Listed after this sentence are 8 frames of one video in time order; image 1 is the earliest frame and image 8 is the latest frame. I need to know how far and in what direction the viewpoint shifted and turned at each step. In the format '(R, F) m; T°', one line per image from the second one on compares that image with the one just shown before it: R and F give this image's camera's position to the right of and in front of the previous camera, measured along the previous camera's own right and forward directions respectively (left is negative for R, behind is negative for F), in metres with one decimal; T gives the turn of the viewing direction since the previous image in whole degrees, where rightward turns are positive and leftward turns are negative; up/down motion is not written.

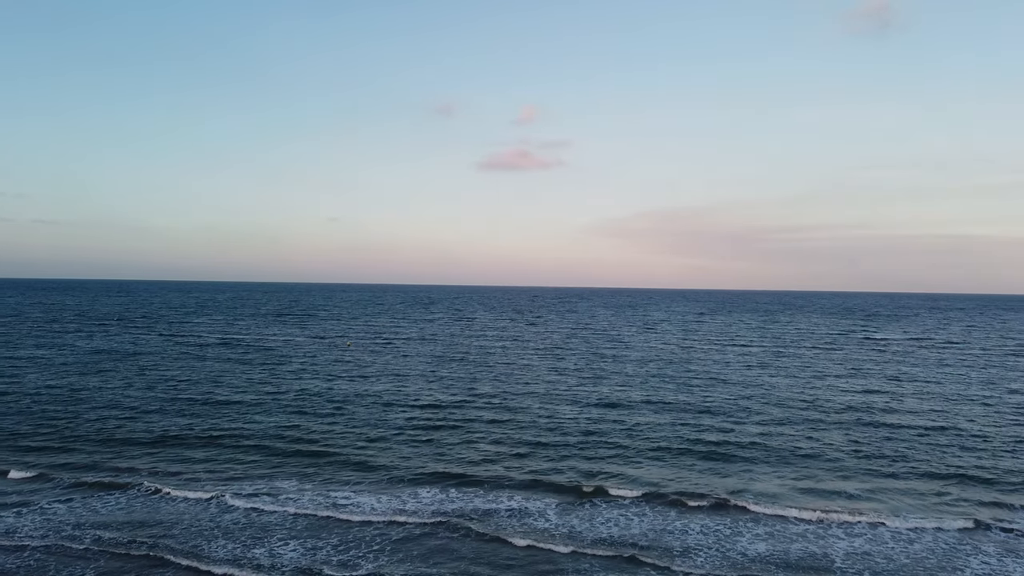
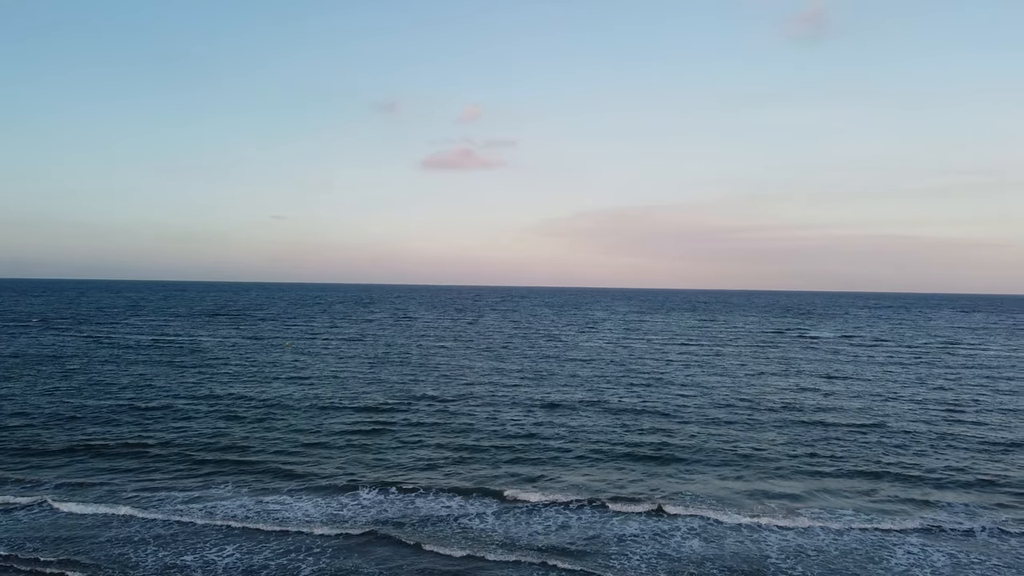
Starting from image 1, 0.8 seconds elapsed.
(0.0, +0.1) m; +4°
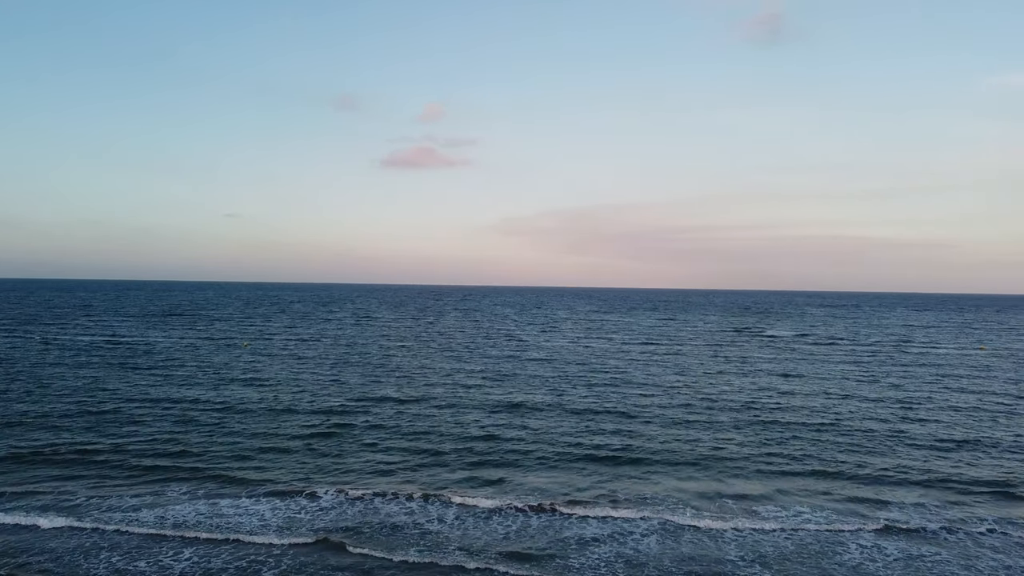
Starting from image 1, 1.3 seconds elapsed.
(0.0, 0.0) m; +3°
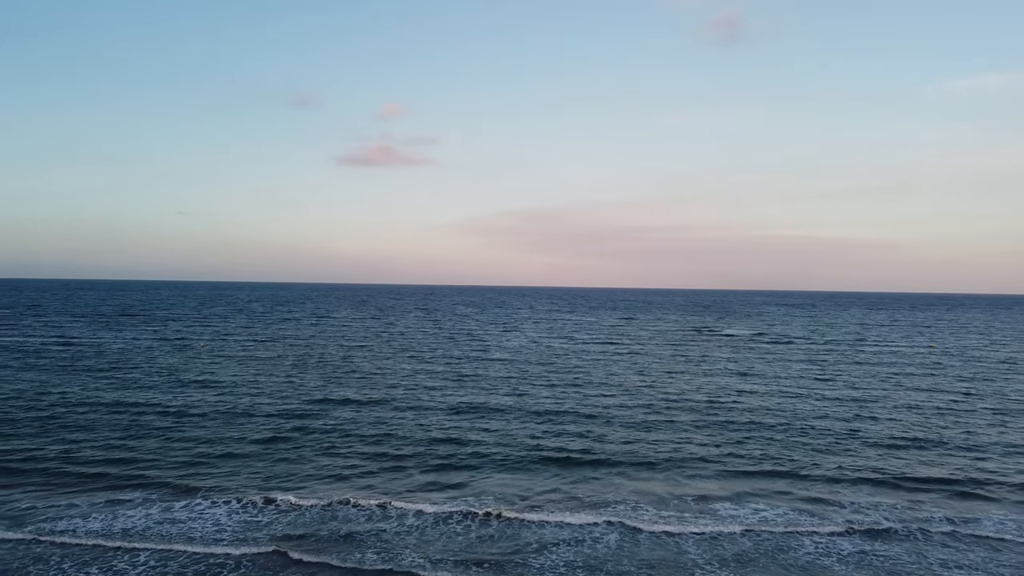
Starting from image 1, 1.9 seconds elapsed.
(0.0, 0.0) m; +3°
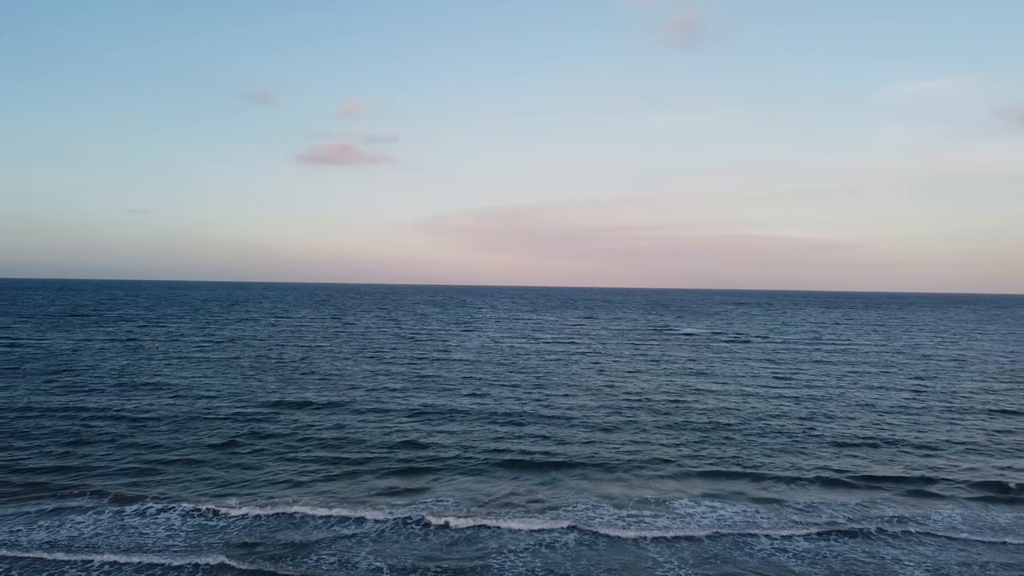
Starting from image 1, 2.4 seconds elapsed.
(0.0, 0.0) m; +3°
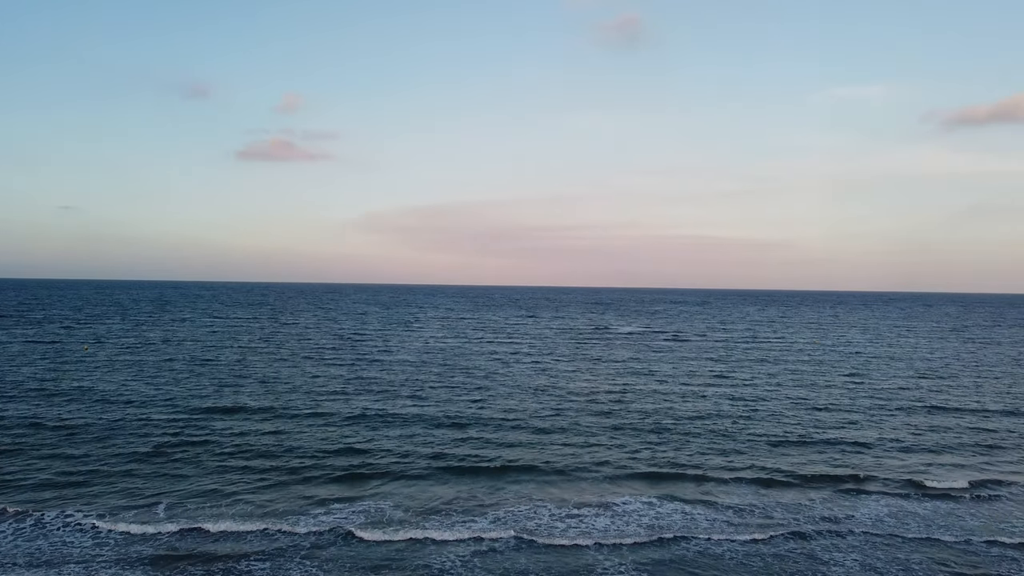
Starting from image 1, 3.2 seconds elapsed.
(0.0, +0.1) m; +4°
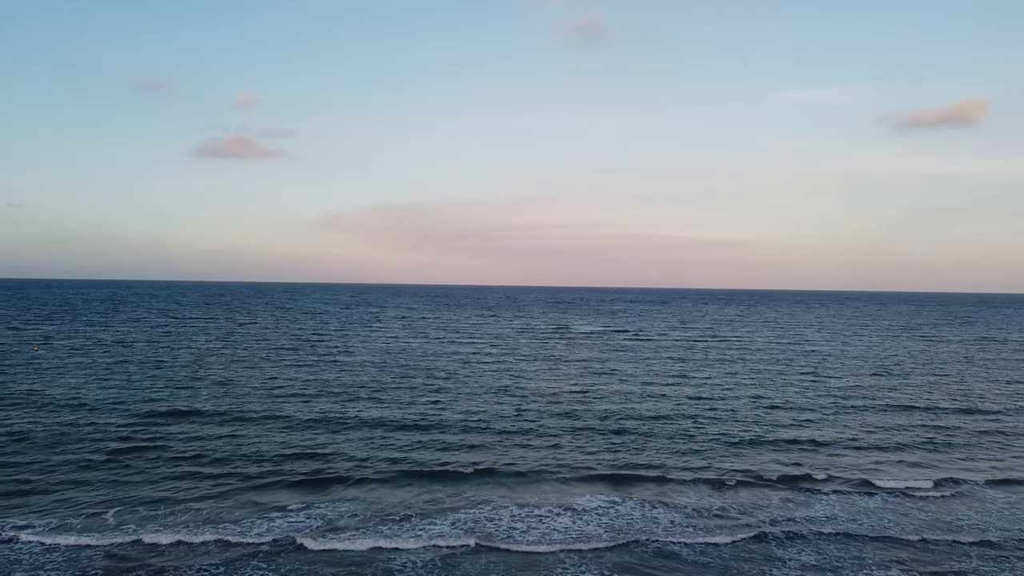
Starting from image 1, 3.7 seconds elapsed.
(0.0, +0.1) m; +3°
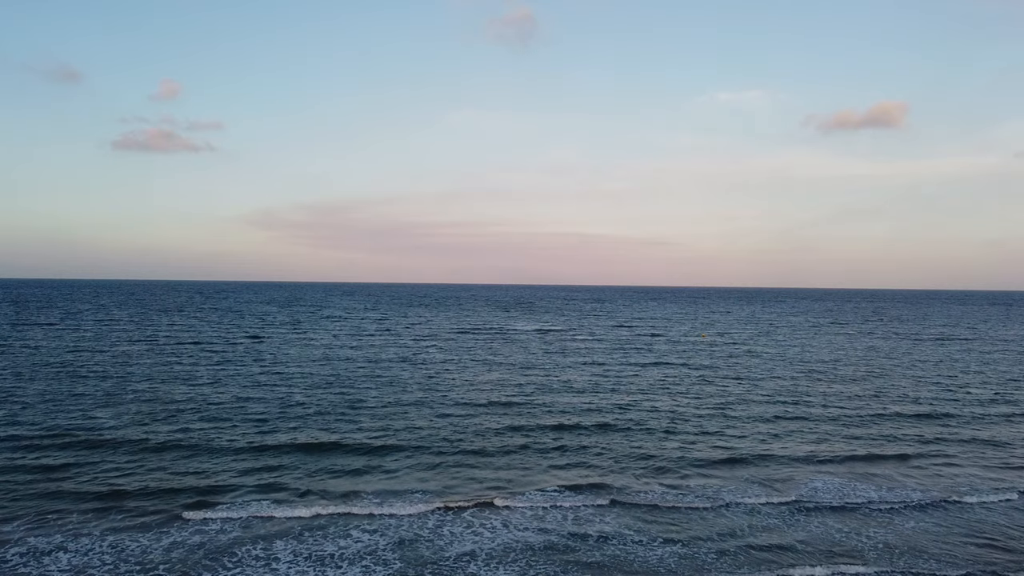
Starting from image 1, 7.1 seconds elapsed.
(-1.8, +0.7) m; +5°
